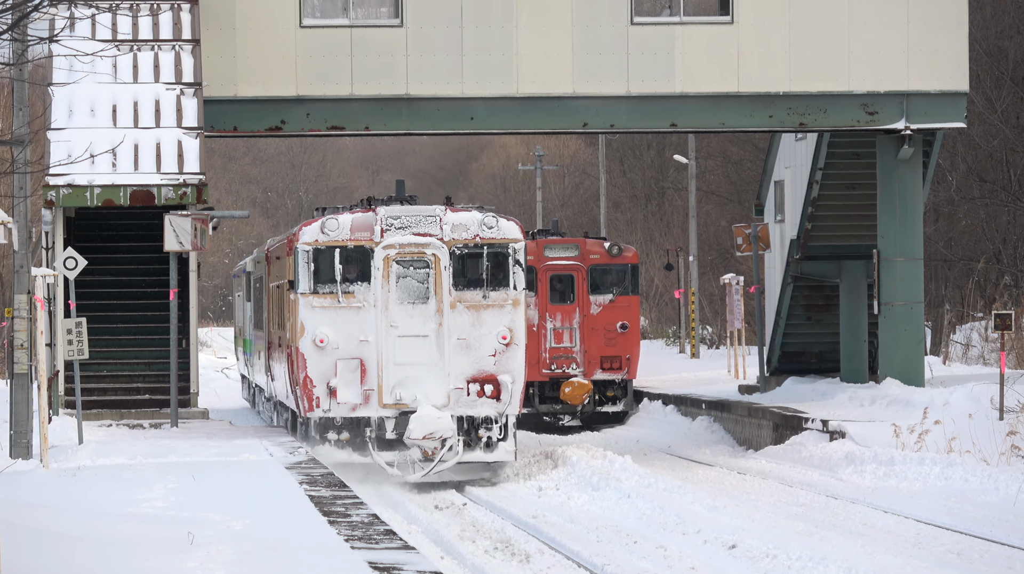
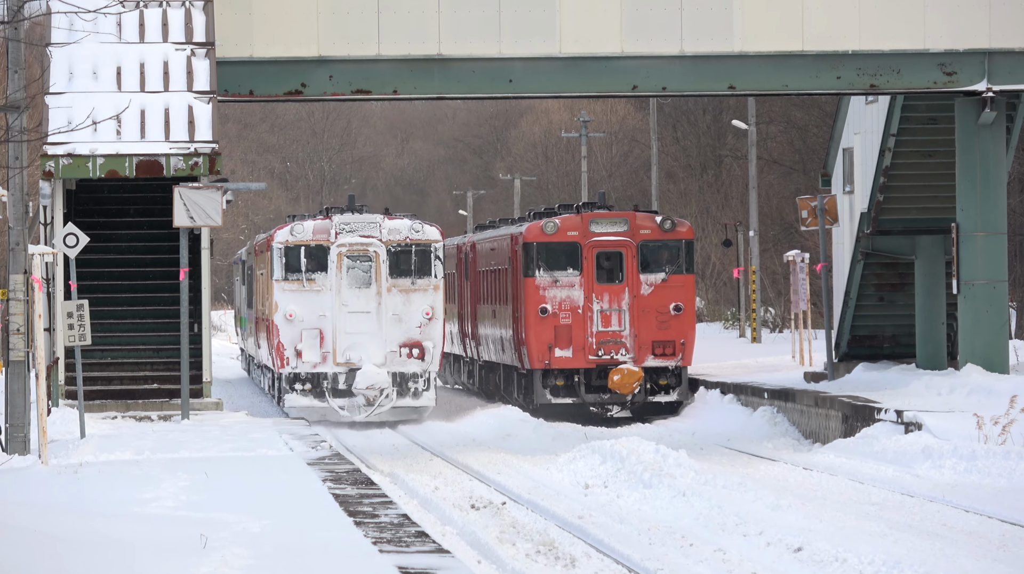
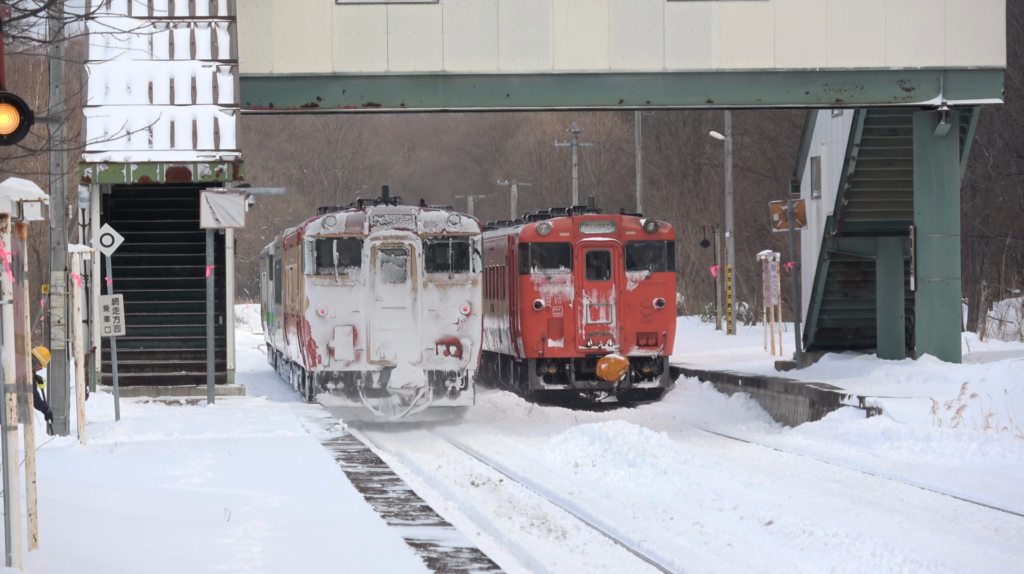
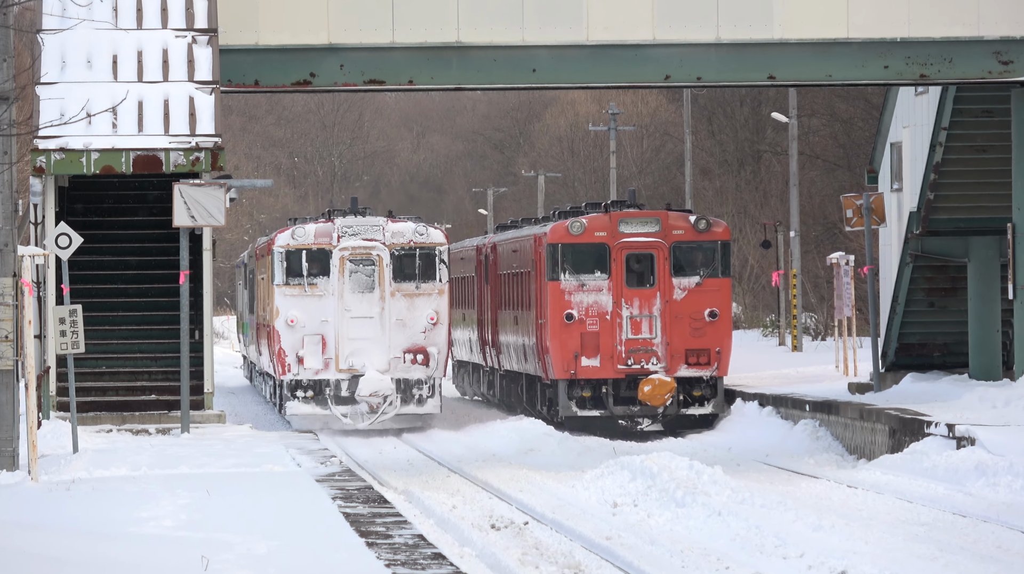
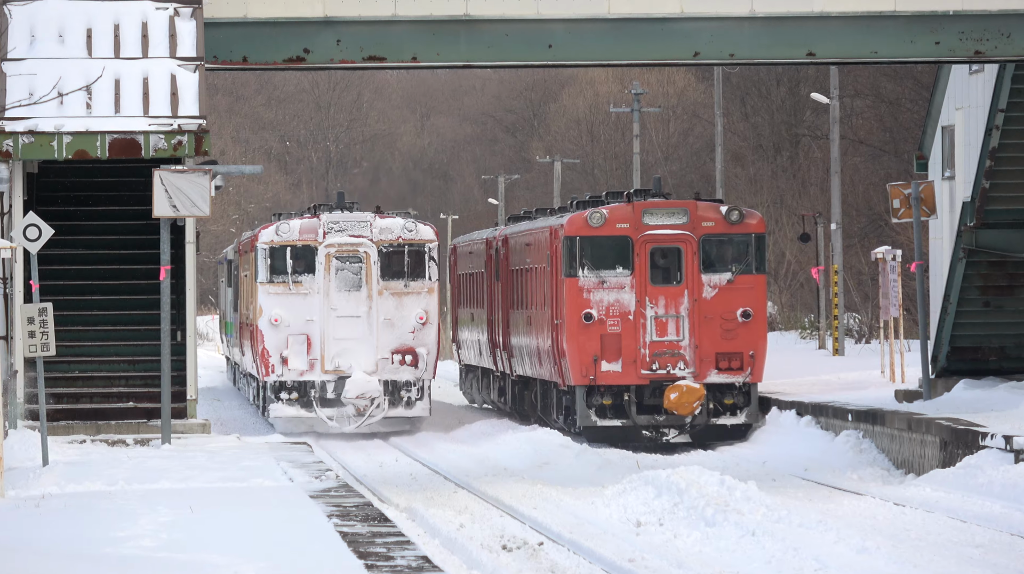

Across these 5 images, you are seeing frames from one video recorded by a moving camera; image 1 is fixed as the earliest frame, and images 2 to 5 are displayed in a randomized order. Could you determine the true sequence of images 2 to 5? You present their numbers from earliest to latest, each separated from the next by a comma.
3, 2, 4, 5
